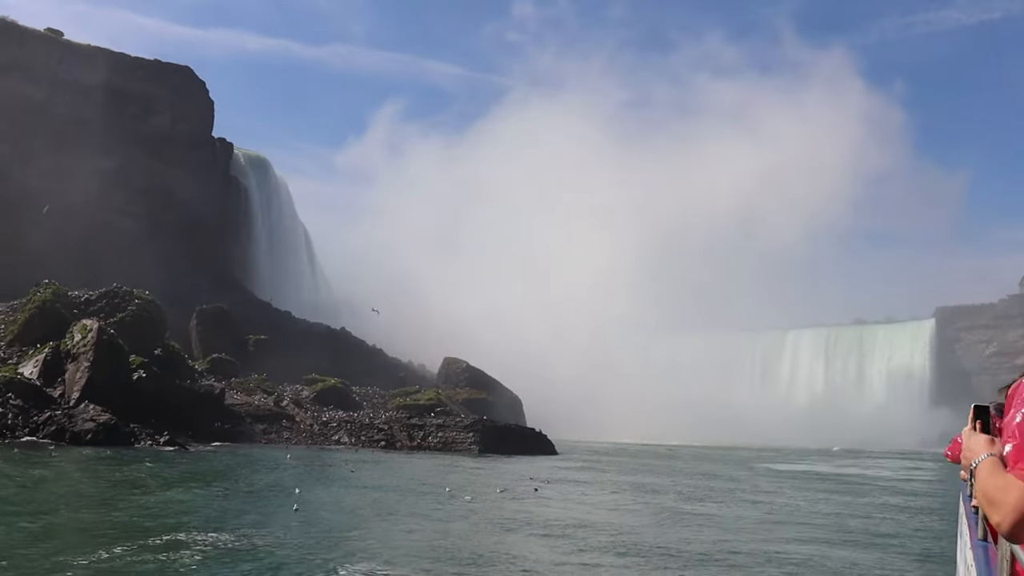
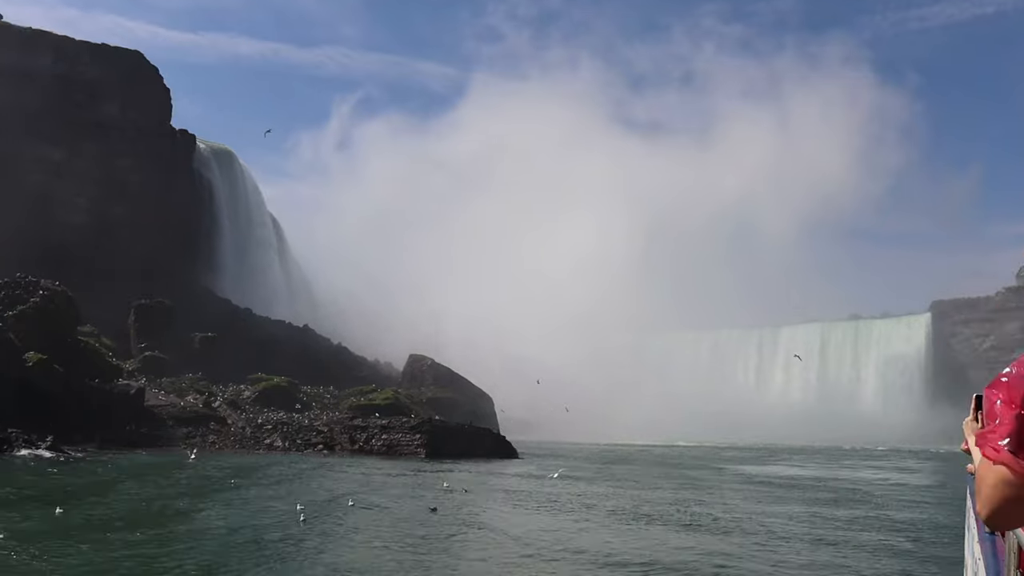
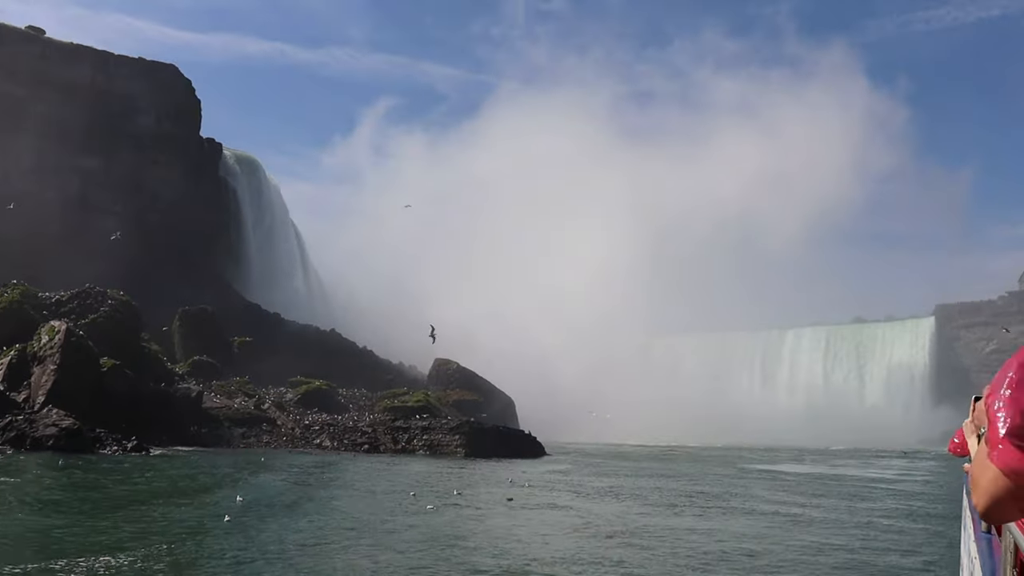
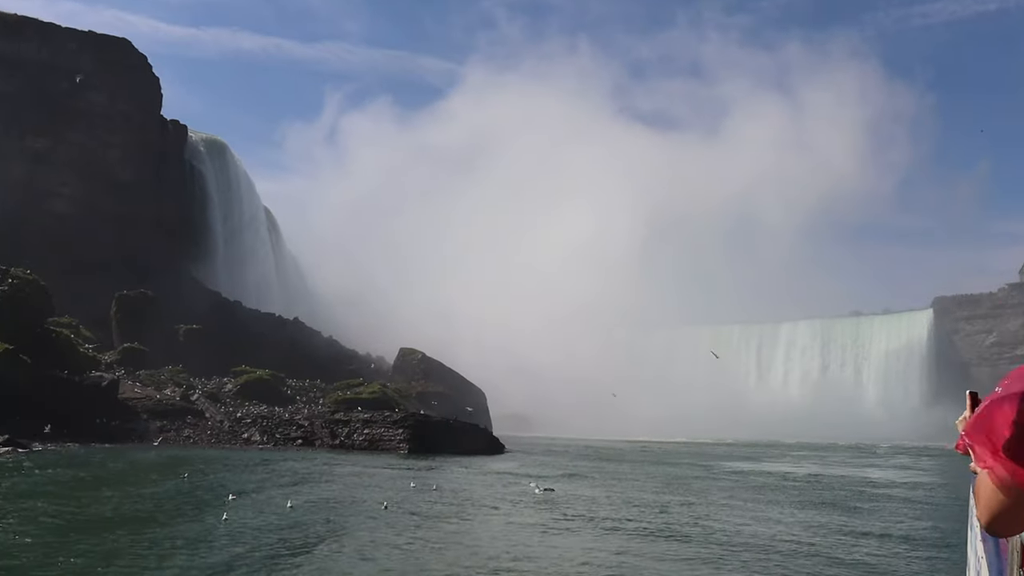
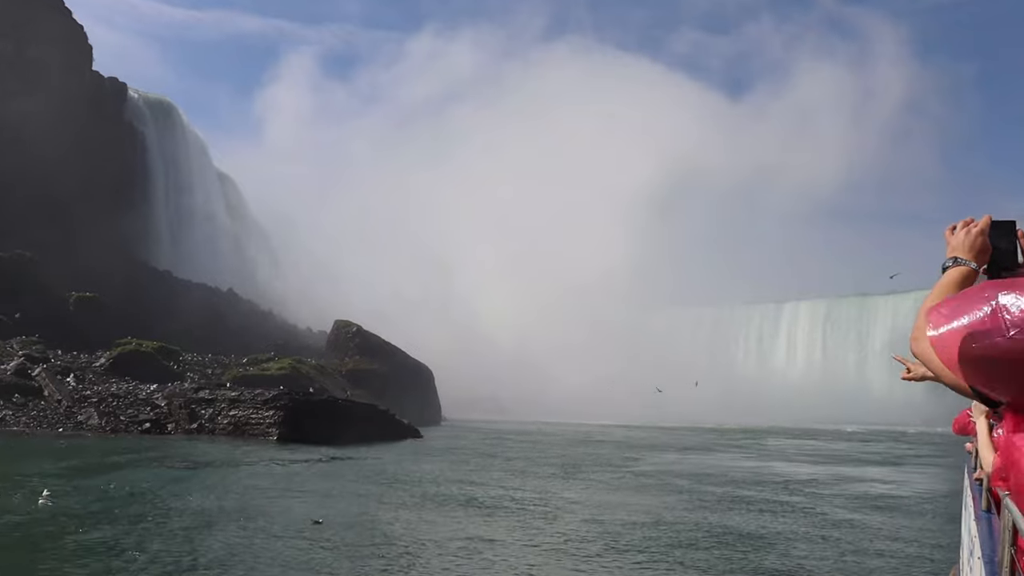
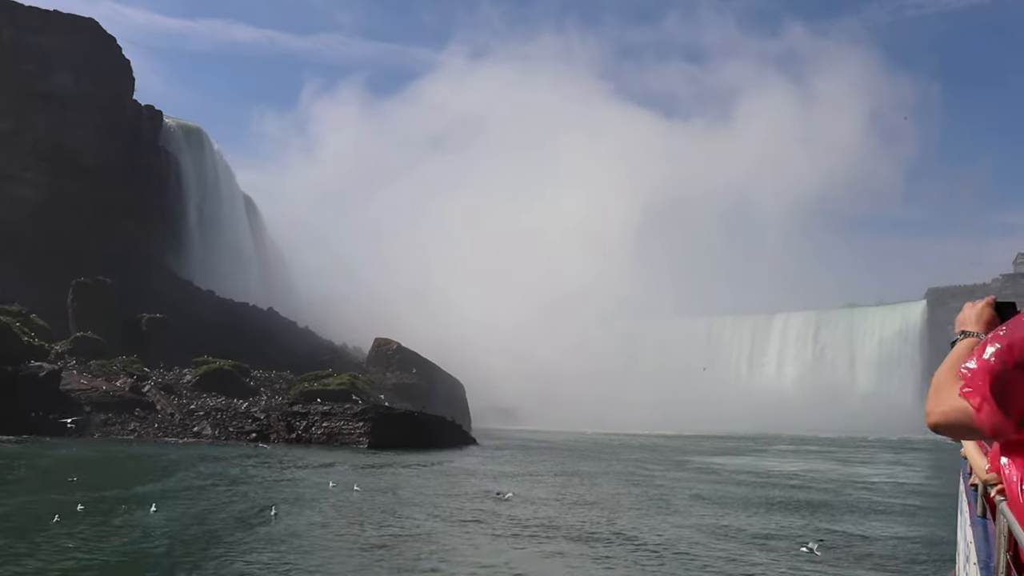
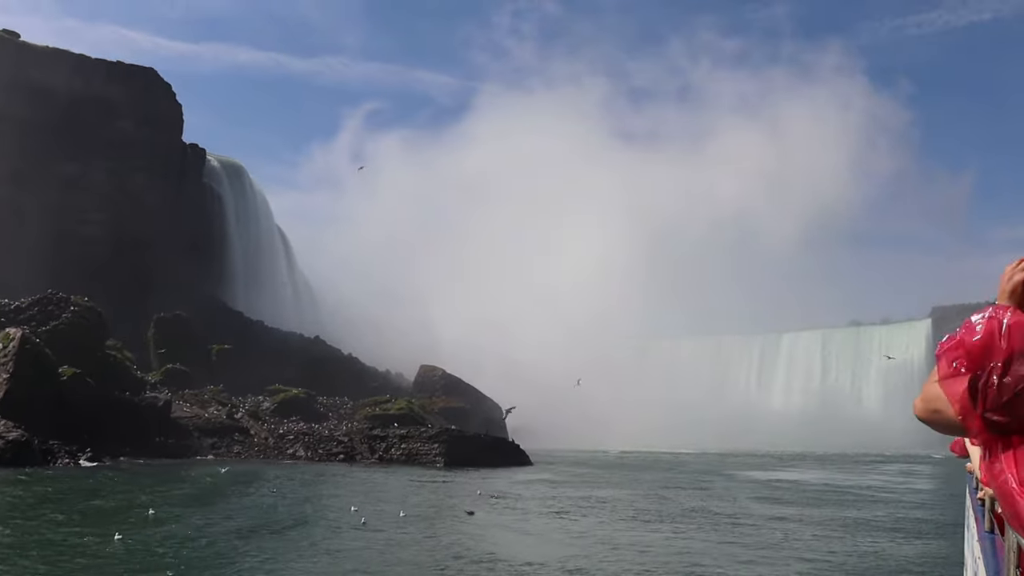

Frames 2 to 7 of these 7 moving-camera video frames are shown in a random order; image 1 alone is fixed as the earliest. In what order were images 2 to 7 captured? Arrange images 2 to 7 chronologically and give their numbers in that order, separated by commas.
3, 7, 2, 4, 6, 5
